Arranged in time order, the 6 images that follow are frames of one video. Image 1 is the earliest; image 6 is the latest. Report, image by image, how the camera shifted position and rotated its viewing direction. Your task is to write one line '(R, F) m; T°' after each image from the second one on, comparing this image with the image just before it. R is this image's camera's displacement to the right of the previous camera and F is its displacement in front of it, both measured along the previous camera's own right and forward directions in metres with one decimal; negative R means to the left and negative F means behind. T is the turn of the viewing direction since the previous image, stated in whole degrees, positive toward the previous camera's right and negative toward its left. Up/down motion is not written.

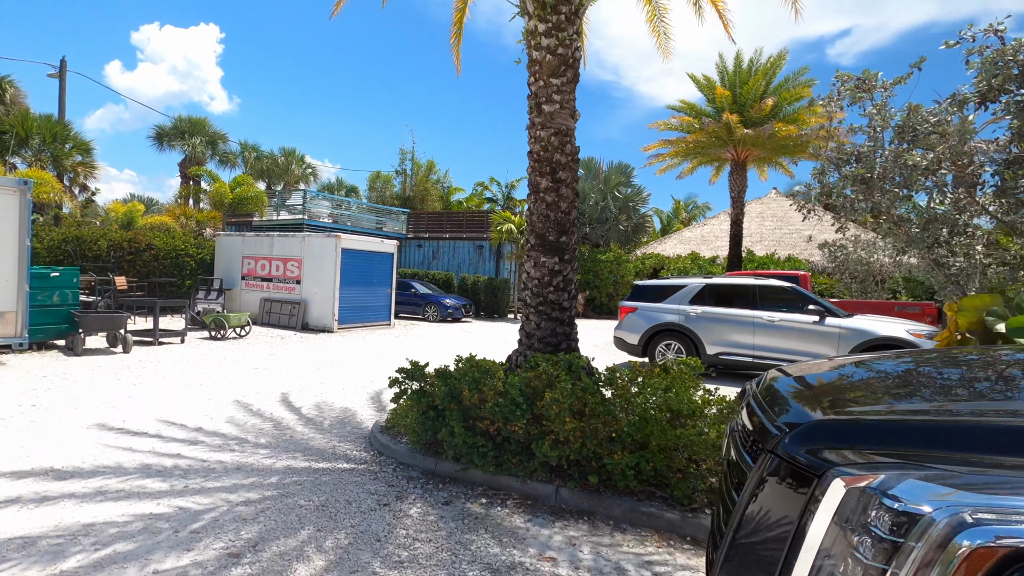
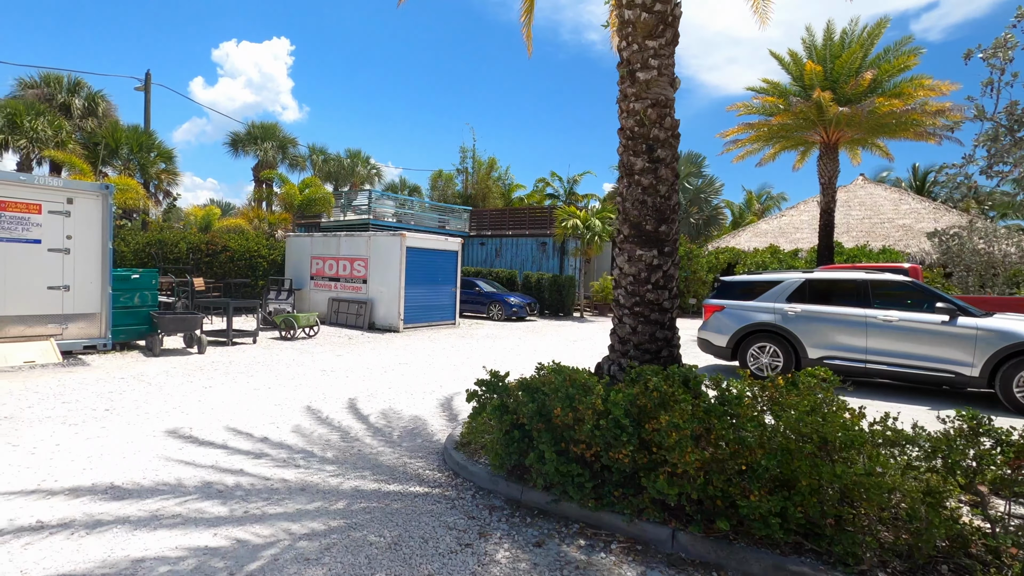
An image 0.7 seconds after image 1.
(-0.3, +0.7) m; -6°
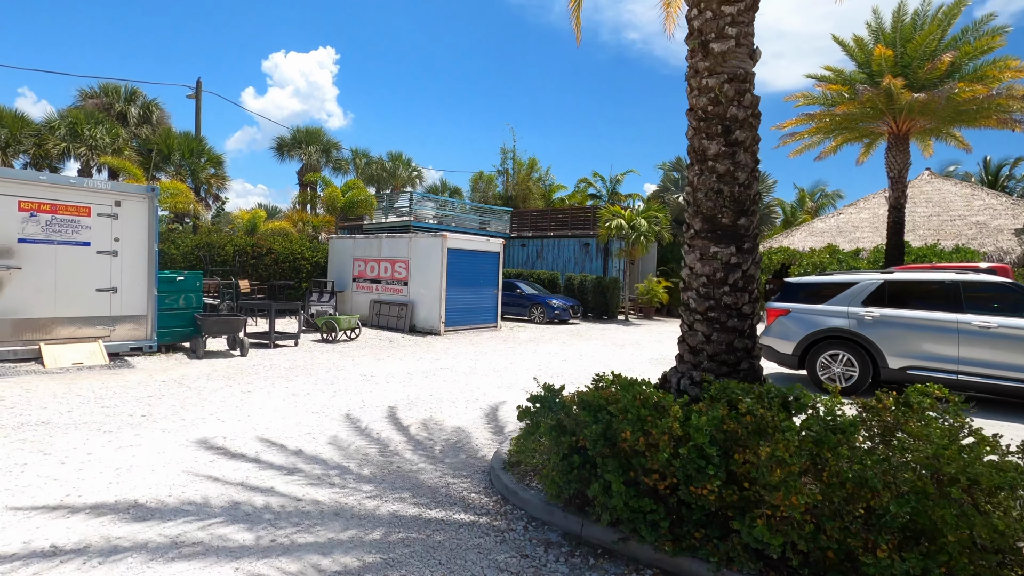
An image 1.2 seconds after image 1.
(-0.1, +0.5) m; -4°
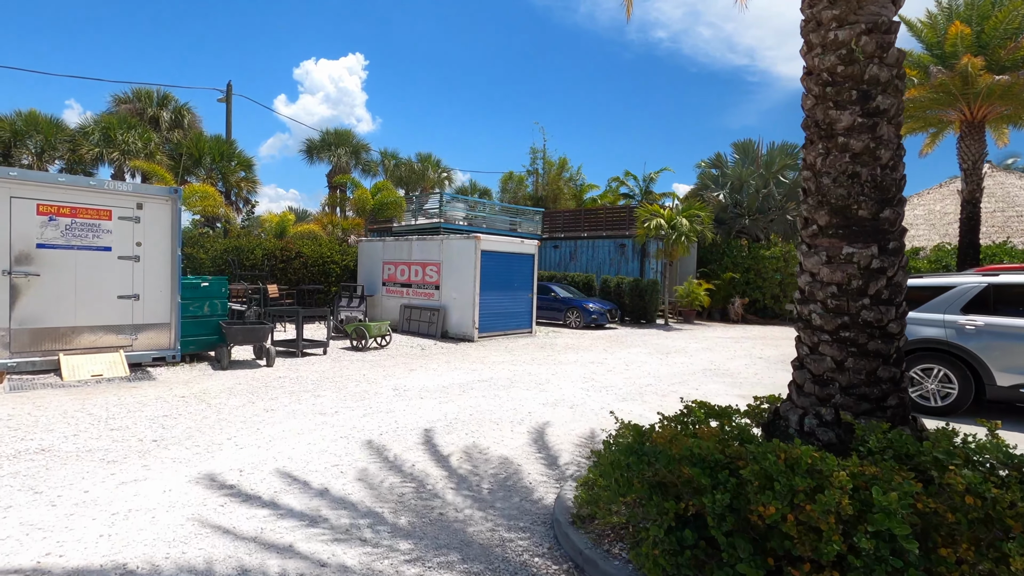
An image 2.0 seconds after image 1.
(-0.3, +0.8) m; -3°
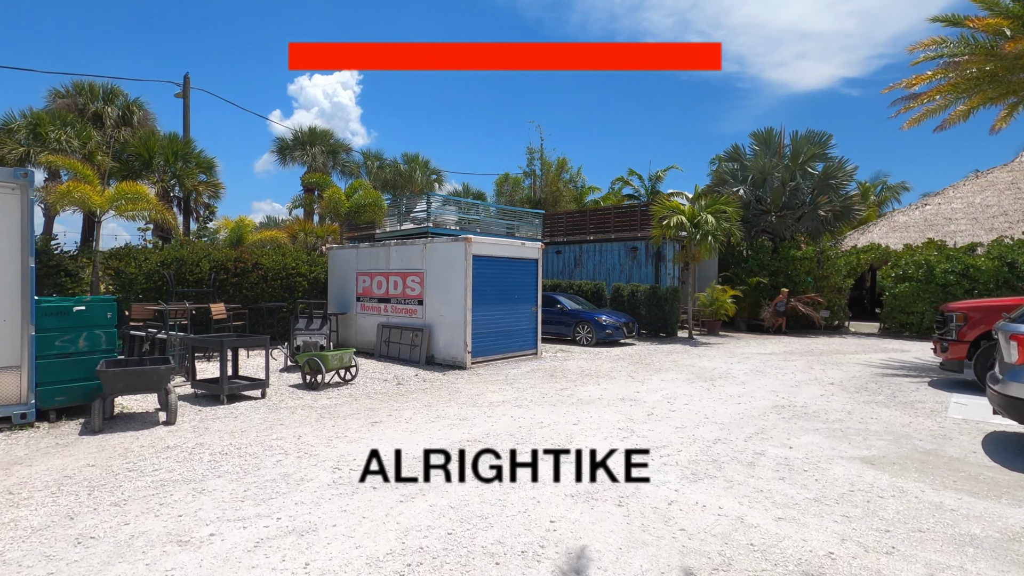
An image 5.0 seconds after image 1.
(-0.1, +2.9) m; 0°
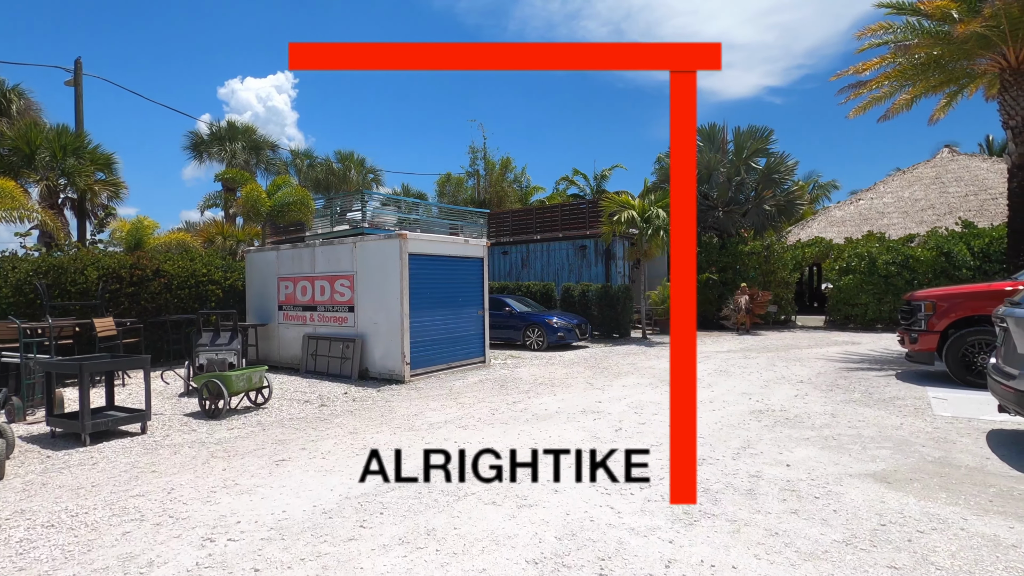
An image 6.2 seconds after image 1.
(+0.1, +1.2) m; +6°
